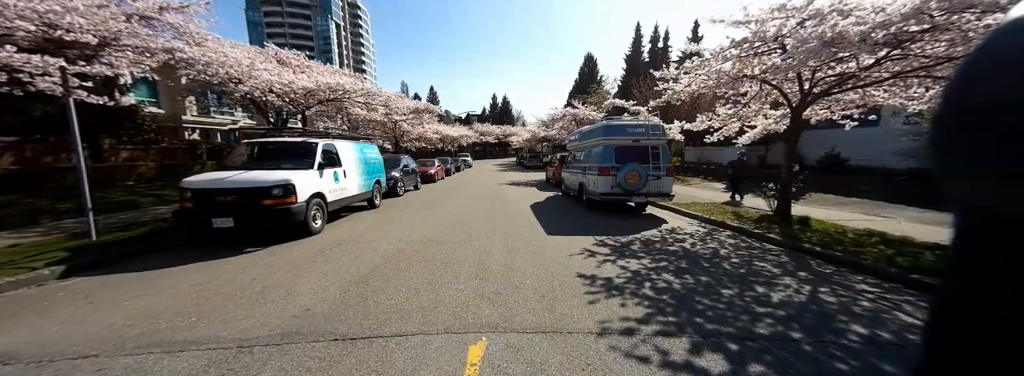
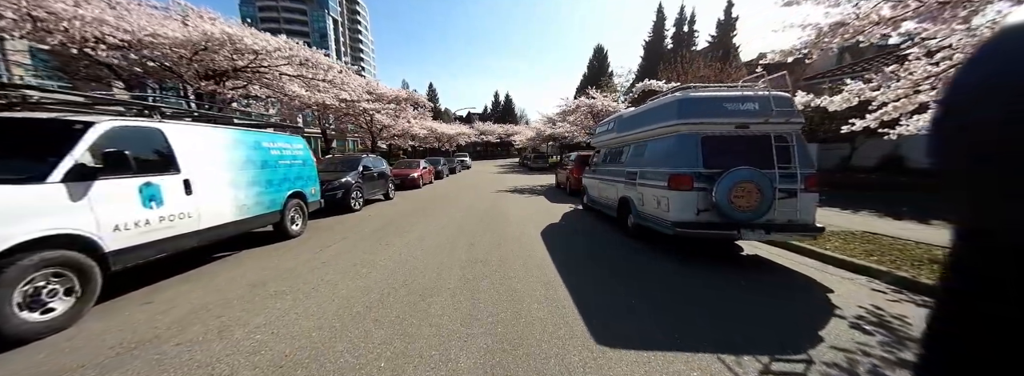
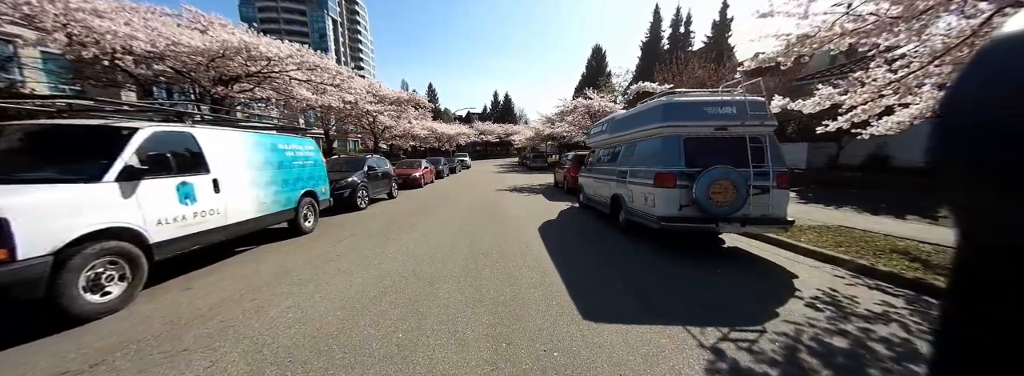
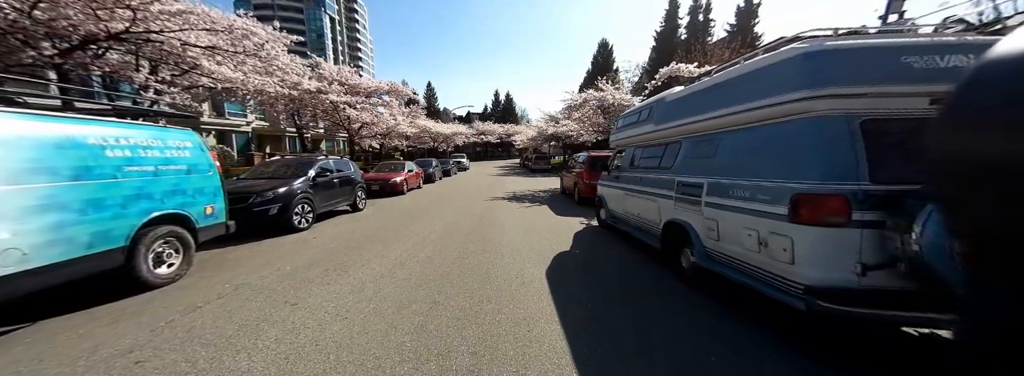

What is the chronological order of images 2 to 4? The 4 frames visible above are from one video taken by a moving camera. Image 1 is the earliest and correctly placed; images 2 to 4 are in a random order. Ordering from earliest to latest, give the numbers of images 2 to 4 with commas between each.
3, 2, 4
